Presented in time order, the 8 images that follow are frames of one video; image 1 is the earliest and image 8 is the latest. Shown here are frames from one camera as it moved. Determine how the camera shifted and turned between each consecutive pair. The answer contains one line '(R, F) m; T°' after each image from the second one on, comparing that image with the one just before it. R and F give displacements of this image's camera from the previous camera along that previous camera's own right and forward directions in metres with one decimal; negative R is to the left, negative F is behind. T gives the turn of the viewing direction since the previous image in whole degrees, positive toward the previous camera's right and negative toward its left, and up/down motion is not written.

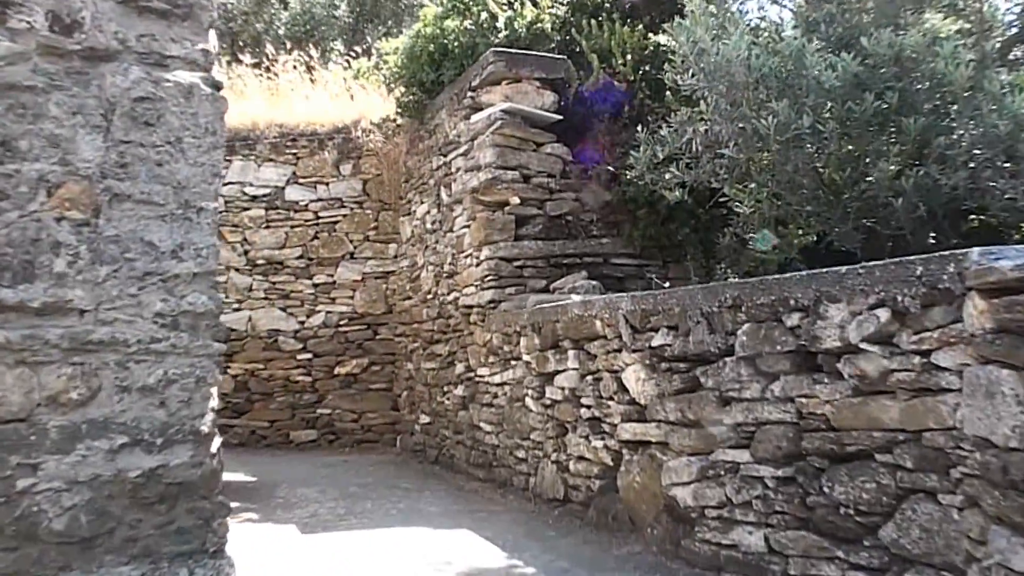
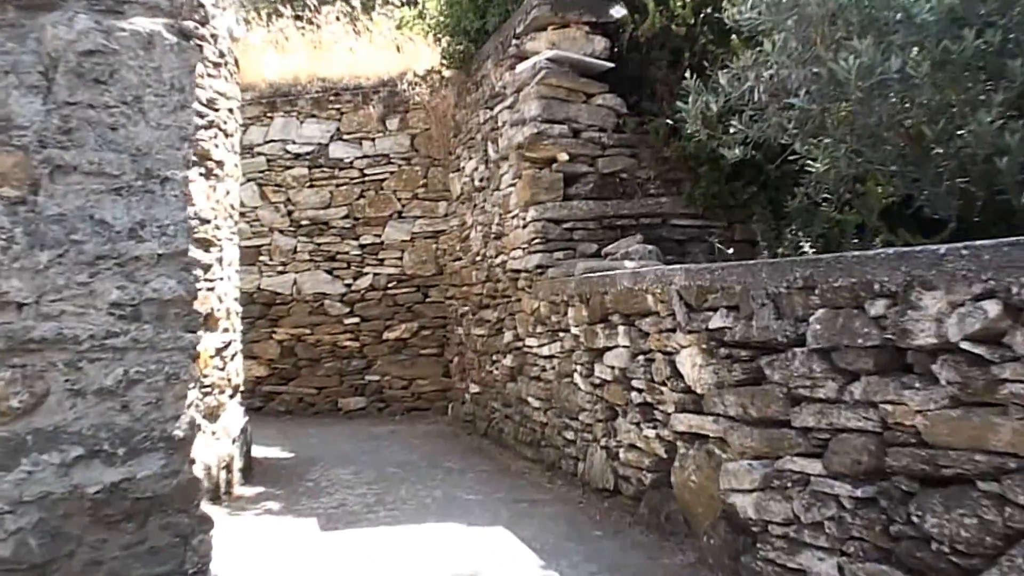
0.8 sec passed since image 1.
(+0.1, +0.5) m; -4°
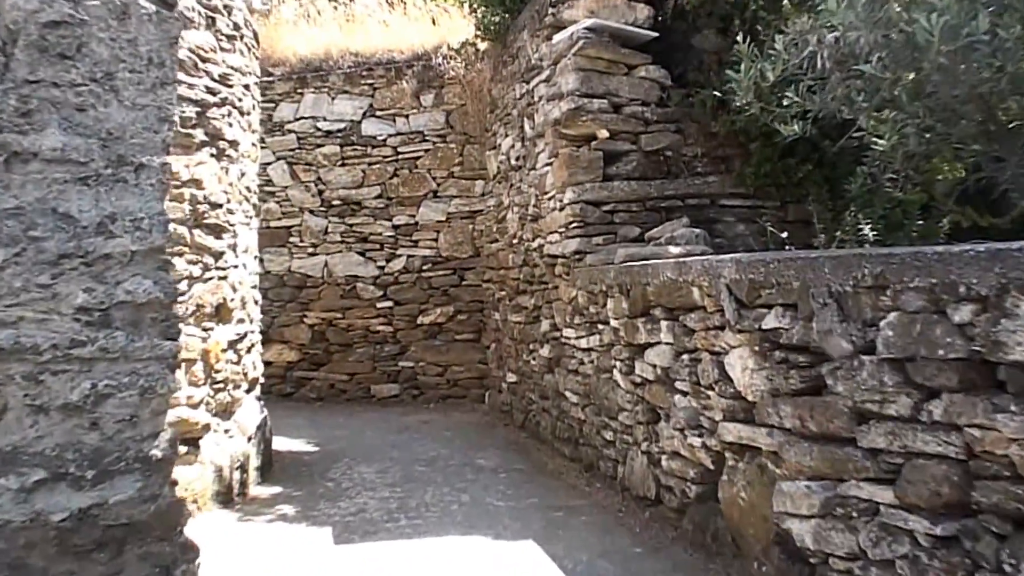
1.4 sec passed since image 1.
(0.0, +0.3) m; -2°
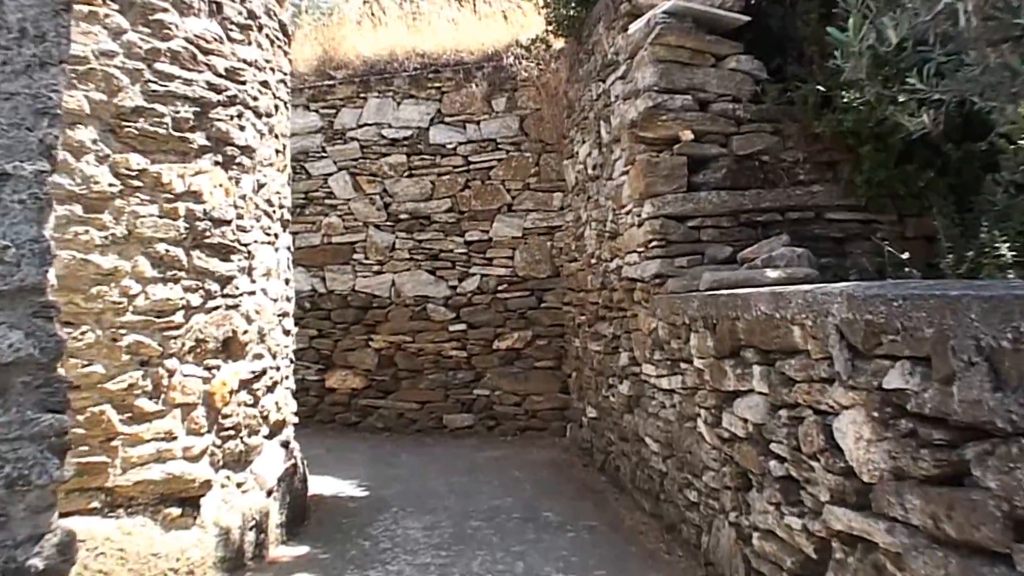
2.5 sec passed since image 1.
(+0.1, +0.7) m; -6°
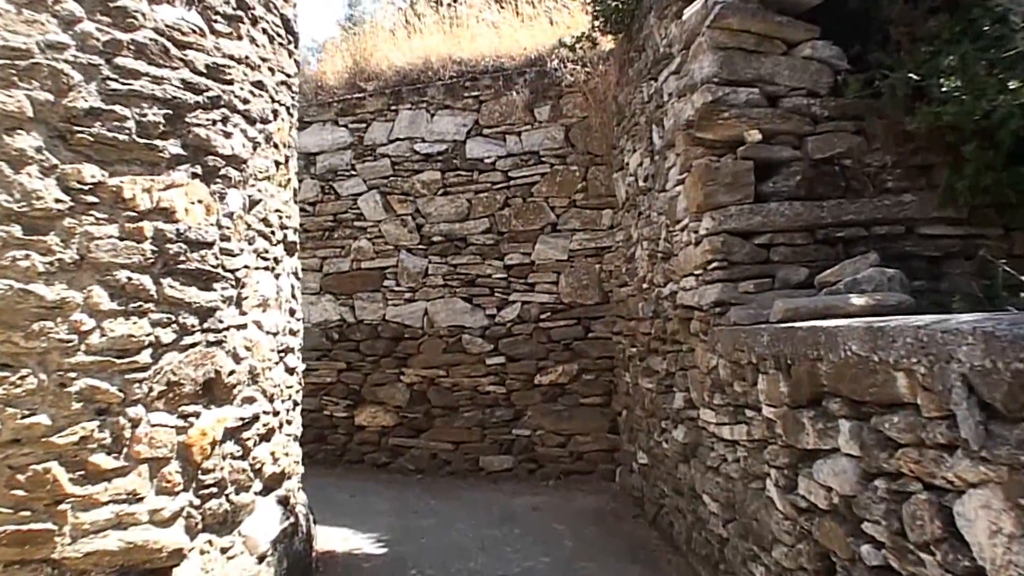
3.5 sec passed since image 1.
(+0.1, +0.5) m; -3°
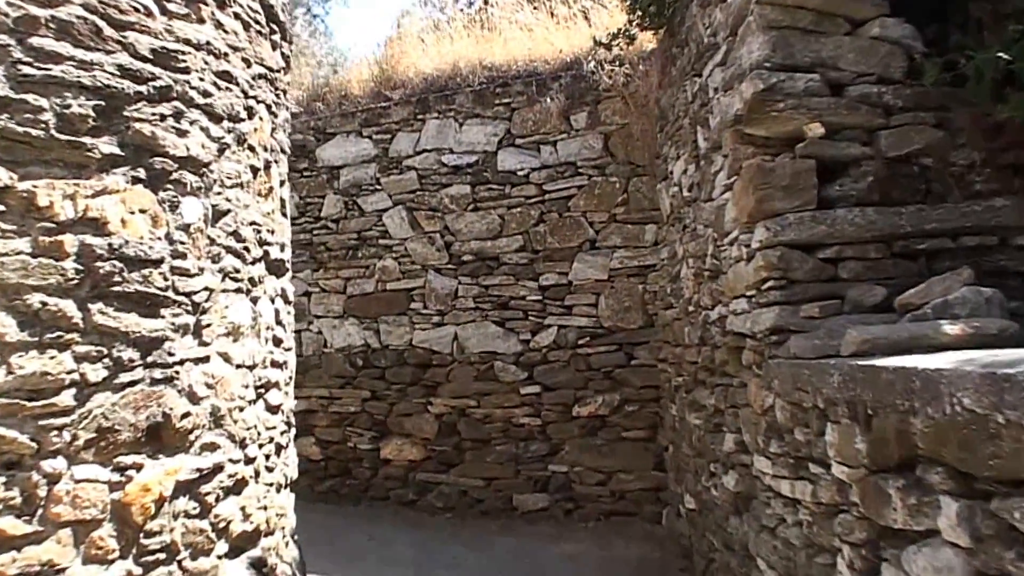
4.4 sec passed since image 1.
(+0.1, +0.5) m; -3°
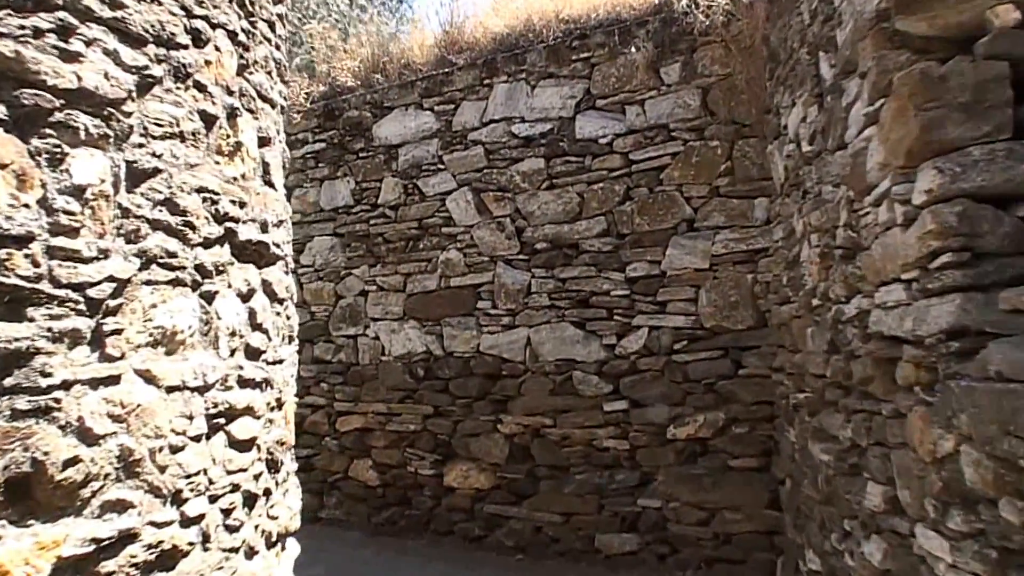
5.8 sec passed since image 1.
(+0.1, +0.8) m; -6°
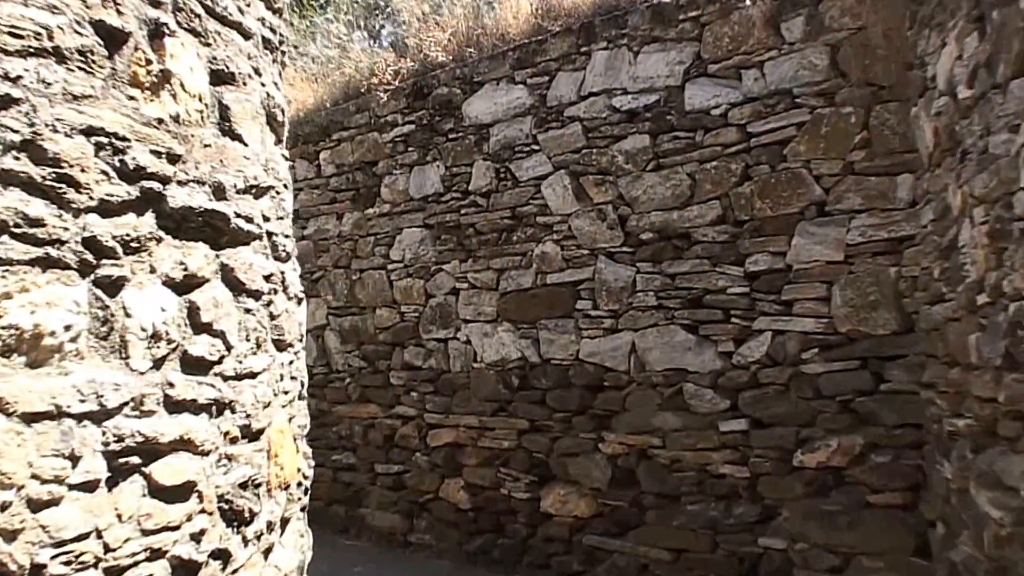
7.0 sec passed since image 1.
(+0.2, +0.6) m; -8°
